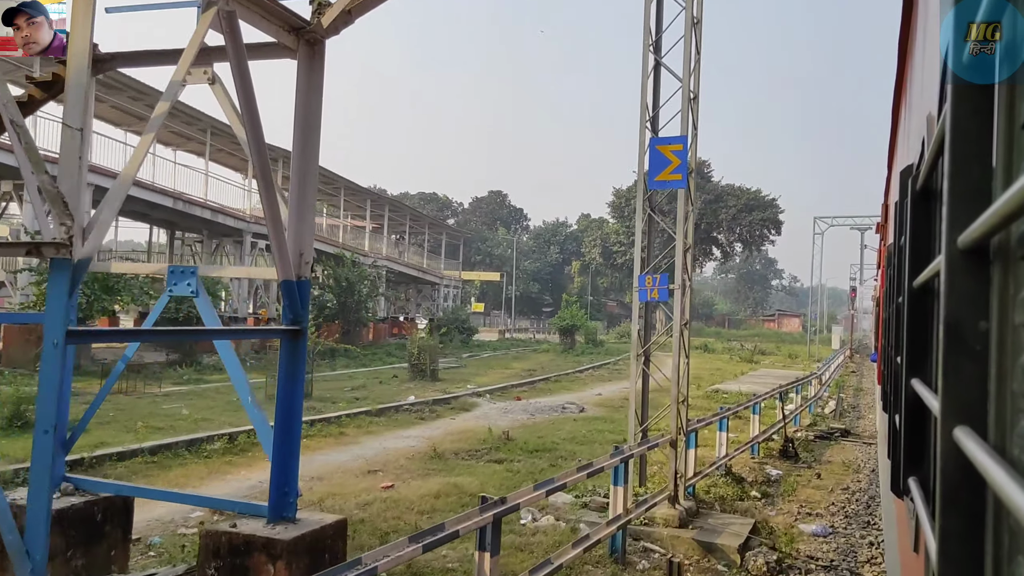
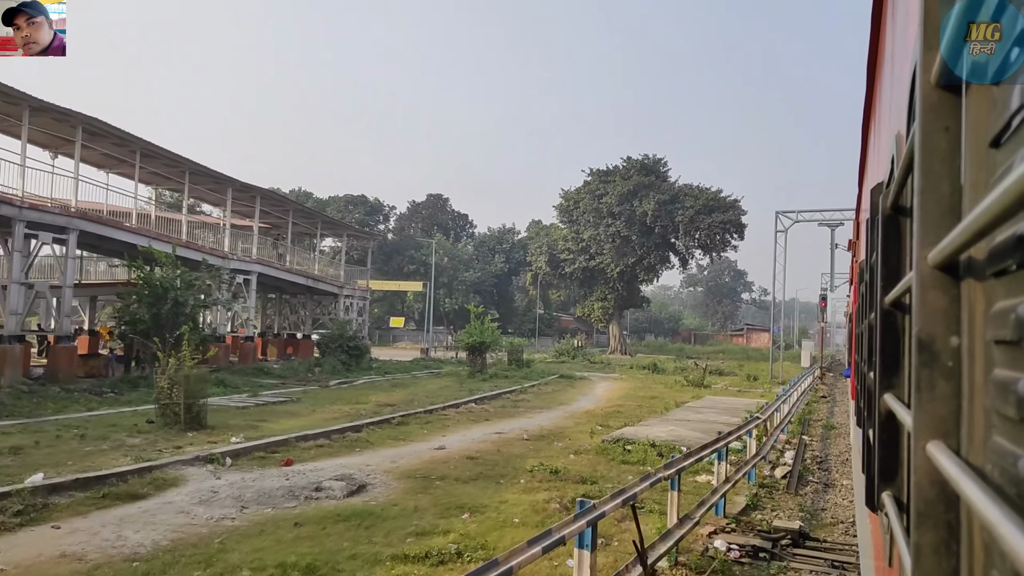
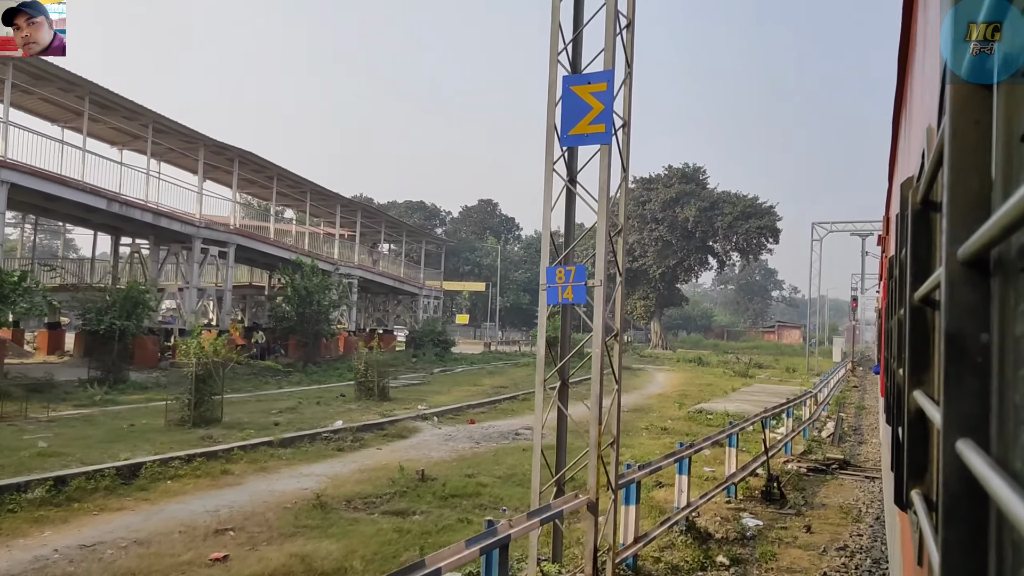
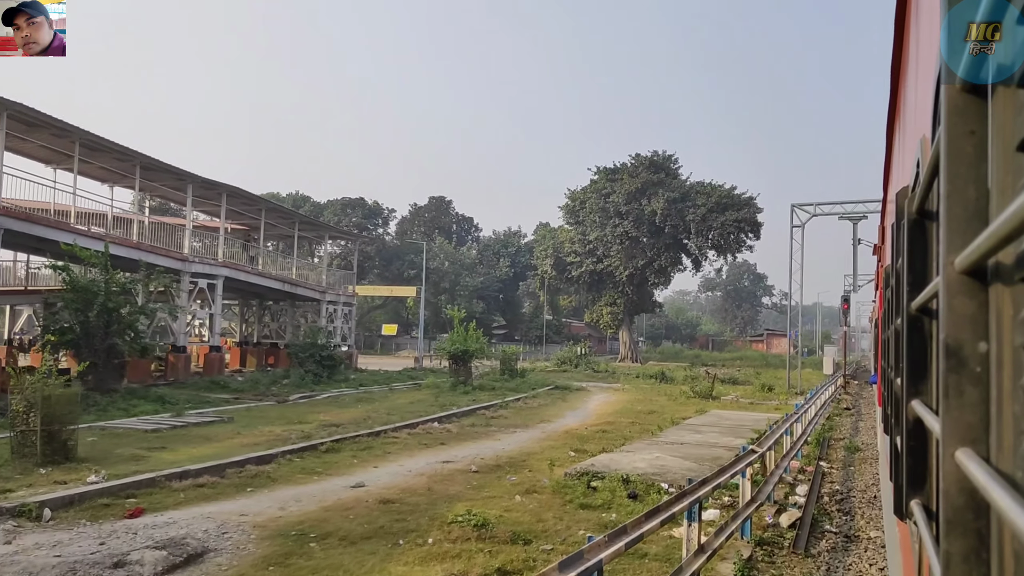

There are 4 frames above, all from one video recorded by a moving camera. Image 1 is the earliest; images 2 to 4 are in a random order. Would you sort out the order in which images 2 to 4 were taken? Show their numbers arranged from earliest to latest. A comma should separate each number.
3, 2, 4
